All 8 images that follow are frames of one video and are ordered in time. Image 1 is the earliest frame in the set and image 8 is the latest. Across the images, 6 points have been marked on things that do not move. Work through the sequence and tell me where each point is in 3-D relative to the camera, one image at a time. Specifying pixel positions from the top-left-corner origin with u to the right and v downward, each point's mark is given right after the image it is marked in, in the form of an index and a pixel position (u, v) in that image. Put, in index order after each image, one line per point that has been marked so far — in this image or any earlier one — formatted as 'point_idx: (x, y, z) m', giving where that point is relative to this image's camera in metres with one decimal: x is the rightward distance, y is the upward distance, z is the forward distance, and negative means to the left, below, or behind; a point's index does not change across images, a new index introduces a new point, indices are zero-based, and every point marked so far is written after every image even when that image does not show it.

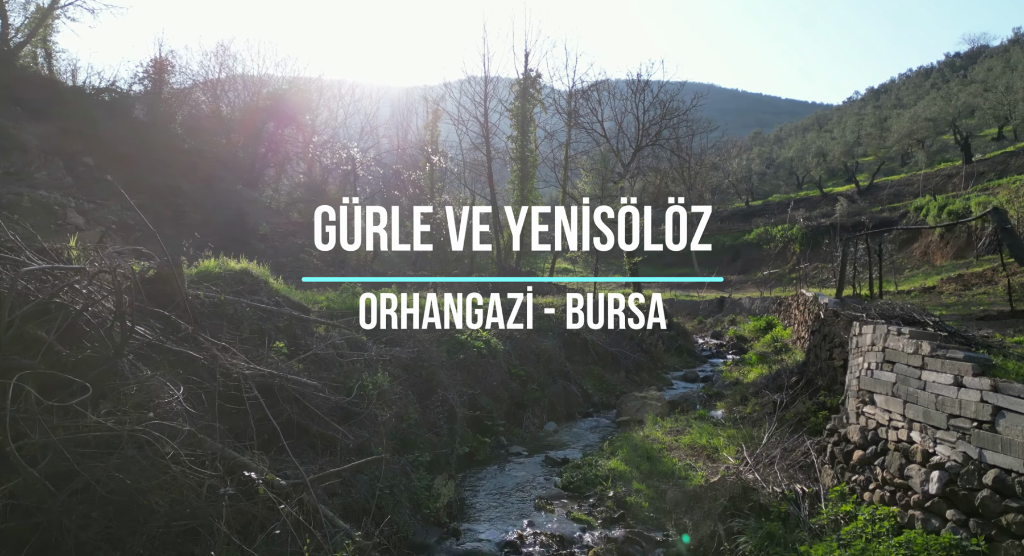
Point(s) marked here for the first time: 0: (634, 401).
0: (+2.4, -2.4, +12.4) m
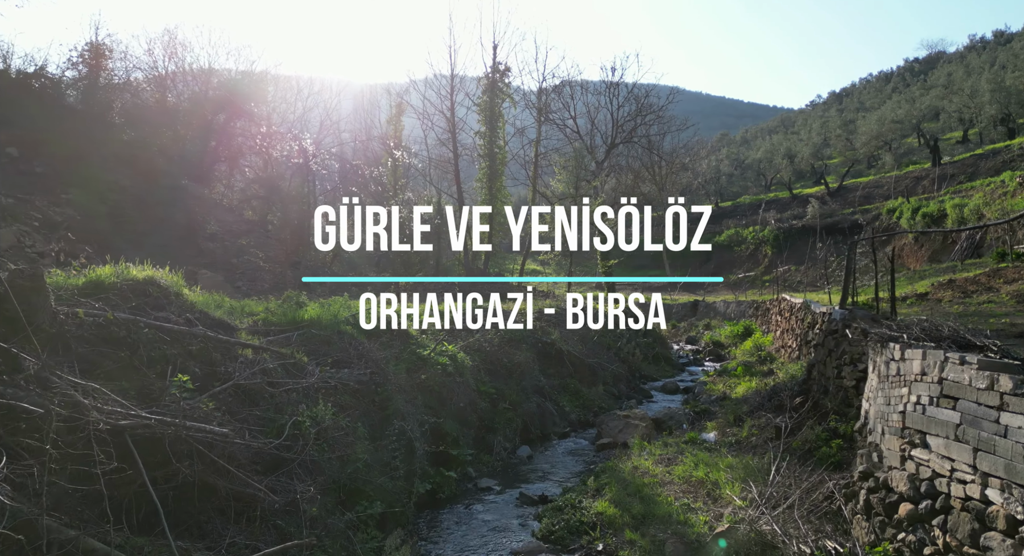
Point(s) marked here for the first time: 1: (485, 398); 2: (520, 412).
0: (+1.8, -2.5, +11.2) m
1: (-0.5, -2.0, +10.5) m
2: (+0.1, -2.3, +10.9) m
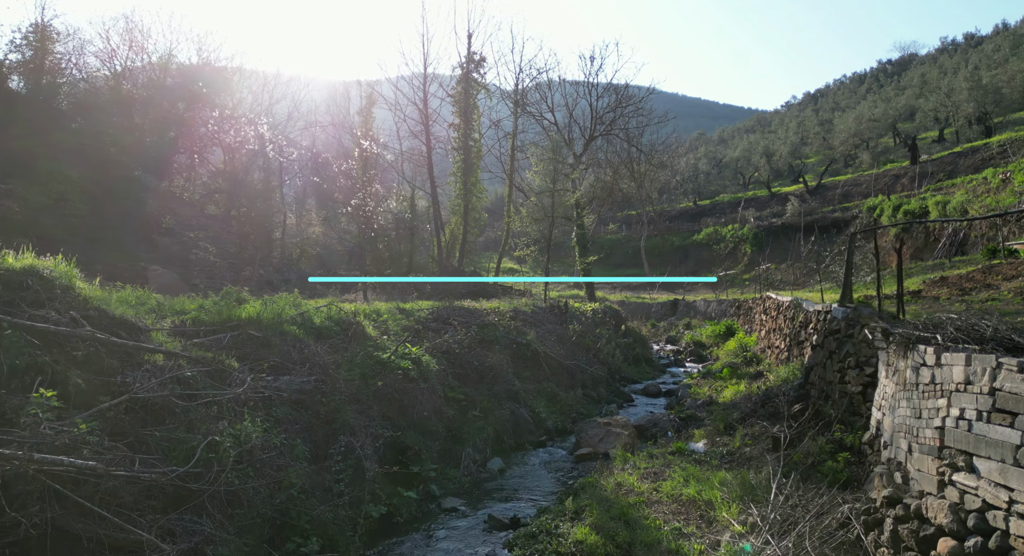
0: (+1.3, -2.4, +10.3) m
1: (-0.9, -1.9, +9.5) m
2: (-0.3, -2.2, +10.0) m
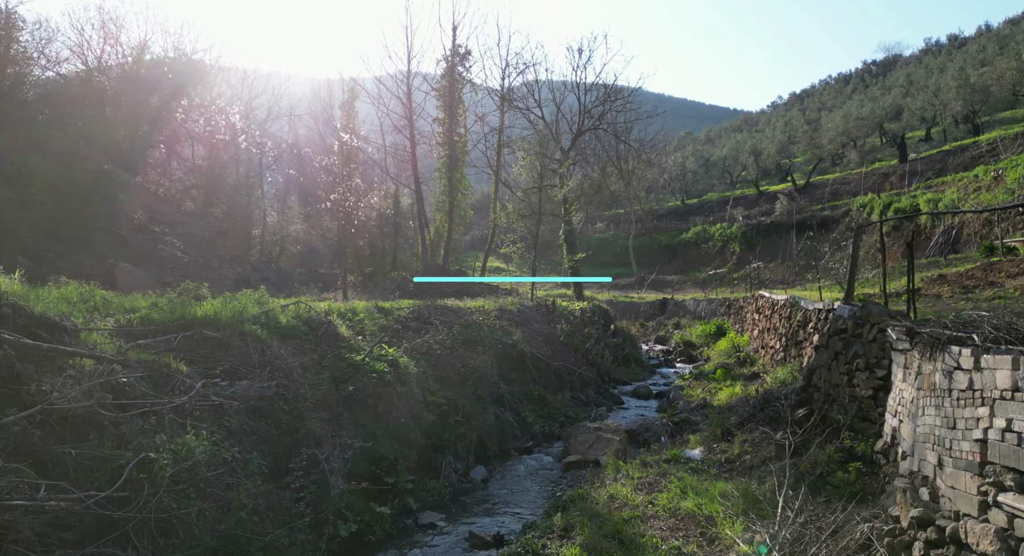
0: (+1.1, -2.4, +9.7) m
1: (-1.1, -1.9, +8.9) m
2: (-0.6, -2.2, +9.3) m
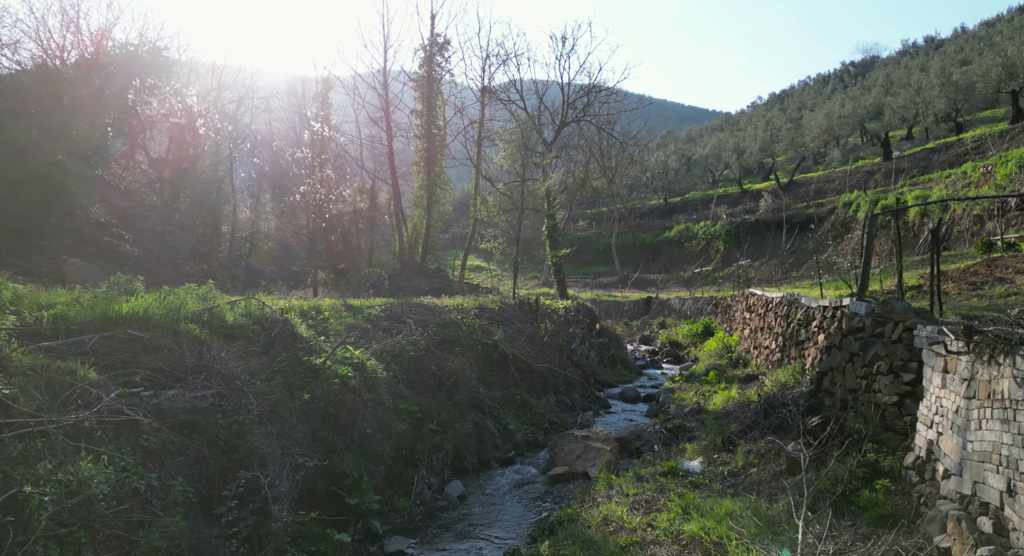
0: (+0.8, -2.3, +8.9) m
1: (-1.4, -1.8, +8.0) m
2: (-0.8, -2.1, +8.5) m
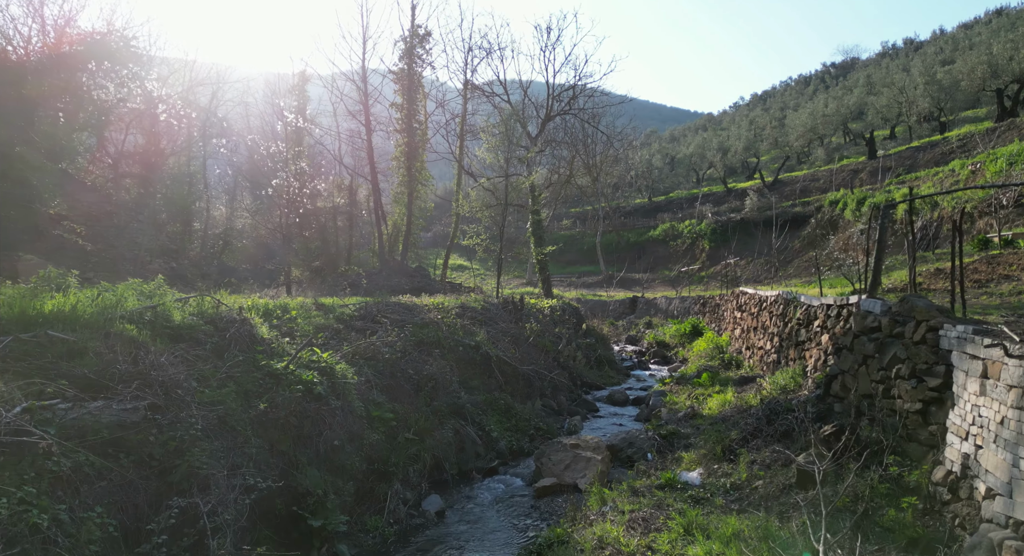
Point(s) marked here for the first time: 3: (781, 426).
0: (+0.6, -2.3, +8.3) m
1: (-1.6, -1.7, +7.3) m
2: (-1.0, -2.1, +7.8) m
3: (+3.0, -1.7, +7.0) m
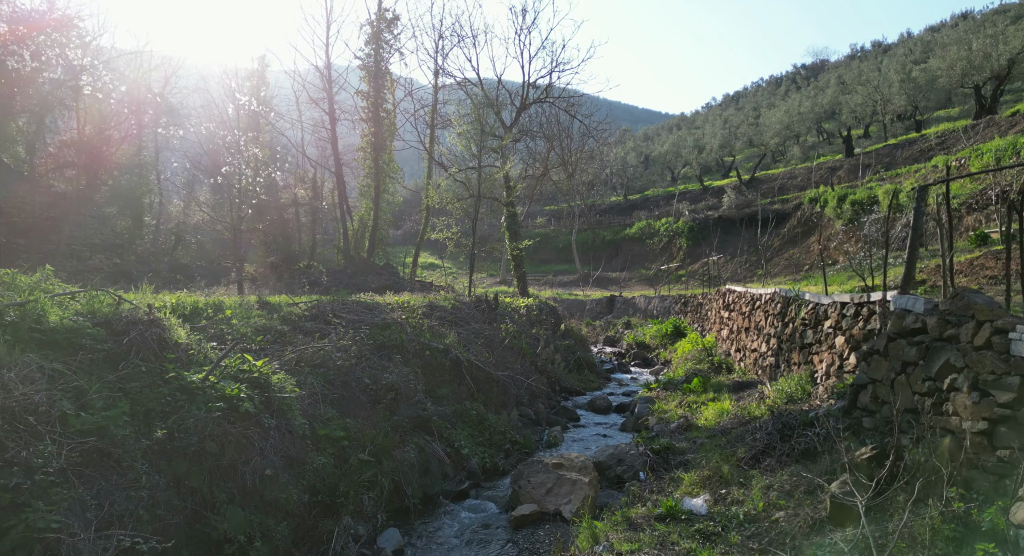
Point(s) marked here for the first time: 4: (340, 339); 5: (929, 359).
0: (+0.3, -2.2, +7.2) m
1: (-1.8, -1.7, +6.1) m
2: (-1.3, -2.0, +6.6) m
3: (+2.7, -1.6, +6.0) m
4: (-2.2, -0.8, +7.9) m
5: (+3.3, -0.7, +5.0) m
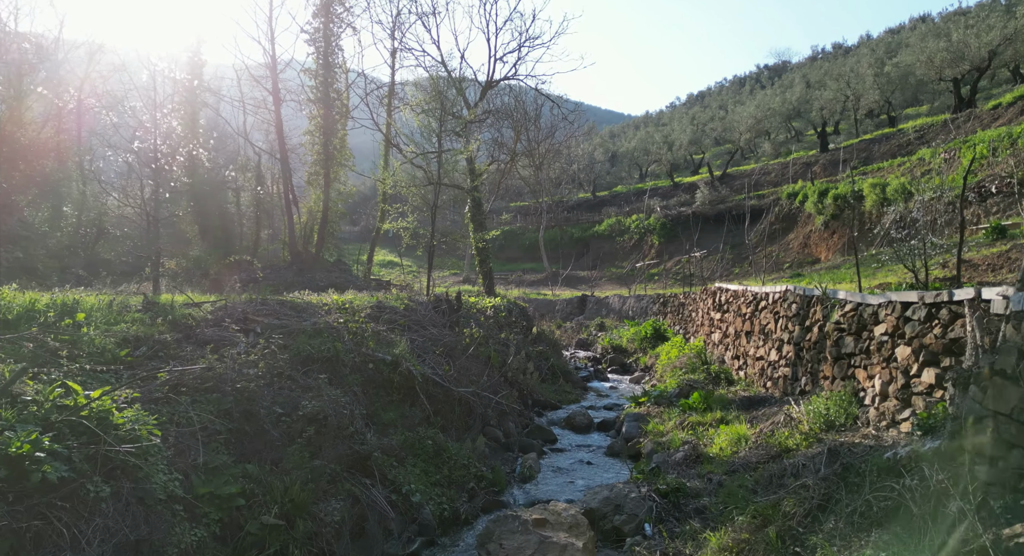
0: (0.0, -2.1, +5.3) m
1: (-2.1, -1.6, +4.2) m
2: (-1.6, -1.9, +4.7) m
3: (+2.5, -1.5, +4.3) m
4: (-2.5, -0.7, +5.9) m
5: (+3.1, -0.6, +3.3) m
